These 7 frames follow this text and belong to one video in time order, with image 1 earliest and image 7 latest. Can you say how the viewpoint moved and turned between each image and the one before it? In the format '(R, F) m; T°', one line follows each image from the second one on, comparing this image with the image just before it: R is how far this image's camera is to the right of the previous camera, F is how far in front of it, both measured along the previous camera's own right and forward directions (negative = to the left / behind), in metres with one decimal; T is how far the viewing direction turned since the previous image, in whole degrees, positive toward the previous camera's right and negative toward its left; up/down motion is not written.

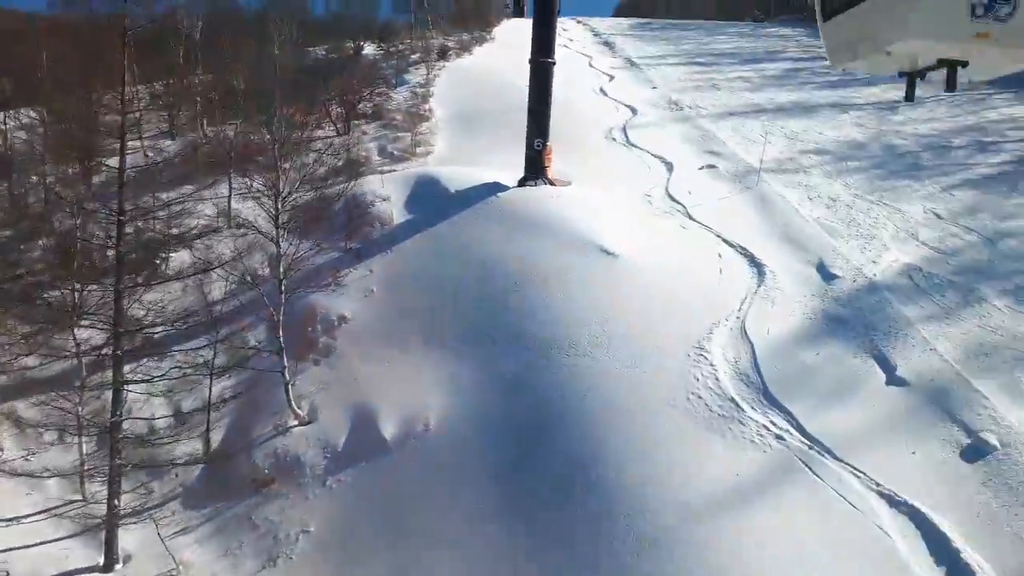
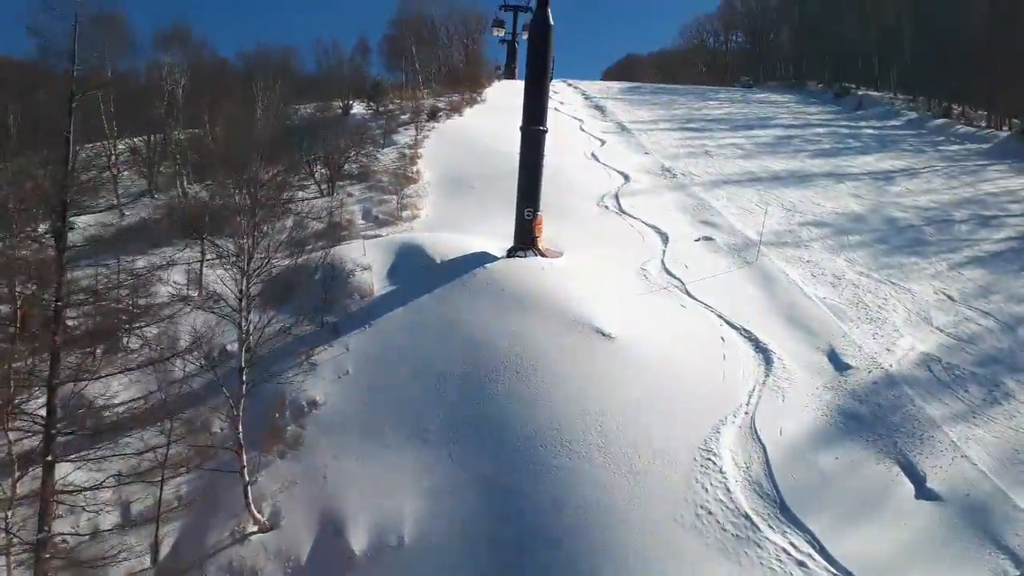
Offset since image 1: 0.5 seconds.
(0.0, +0.6) m; +1°
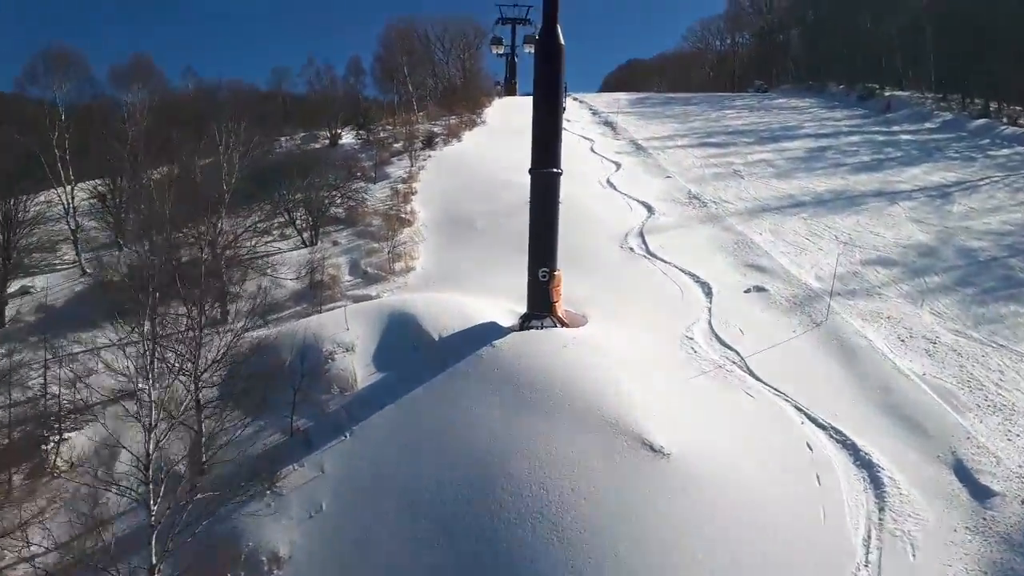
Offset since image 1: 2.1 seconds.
(0.0, +1.9) m; -1°
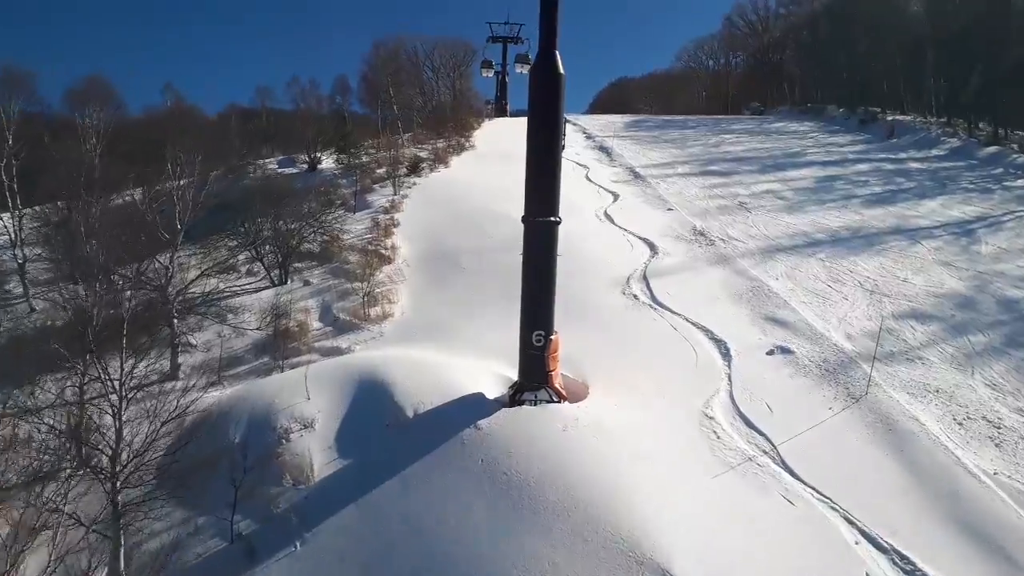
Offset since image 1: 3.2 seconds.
(0.0, +1.3) m; +1°
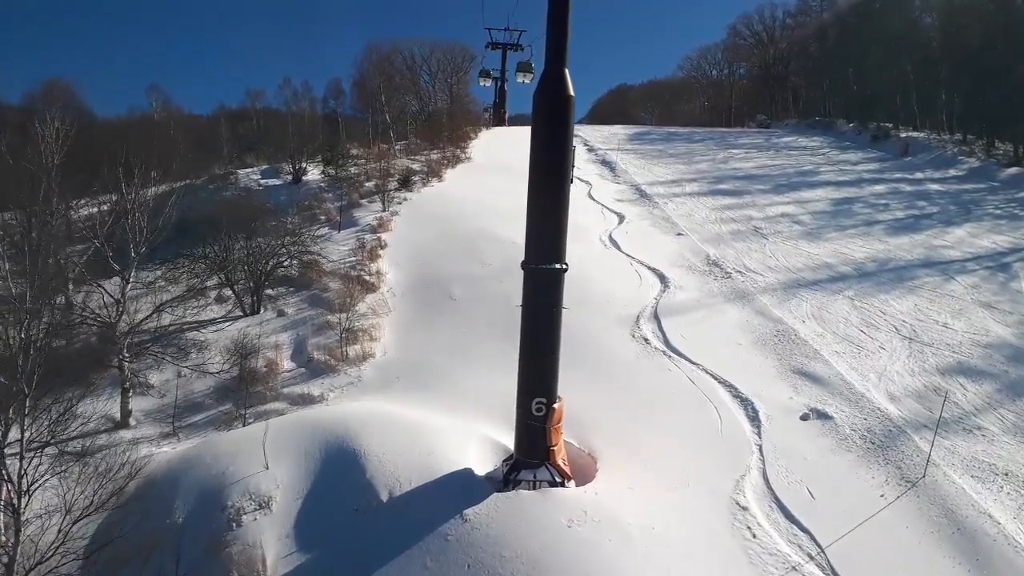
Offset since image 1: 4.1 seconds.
(0.0, +1.1) m; 0°
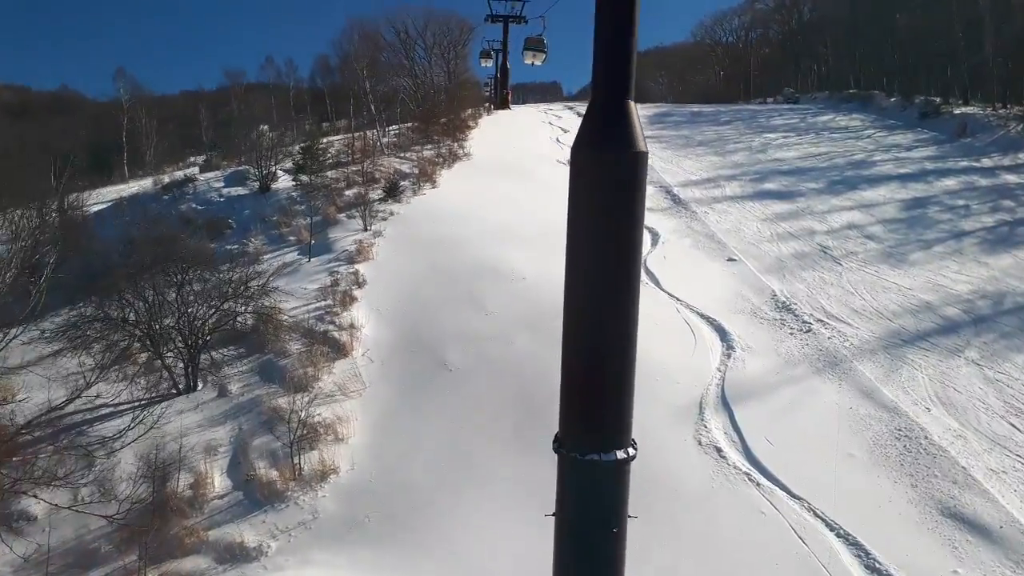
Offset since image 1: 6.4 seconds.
(-0.1, +2.7) m; 0°
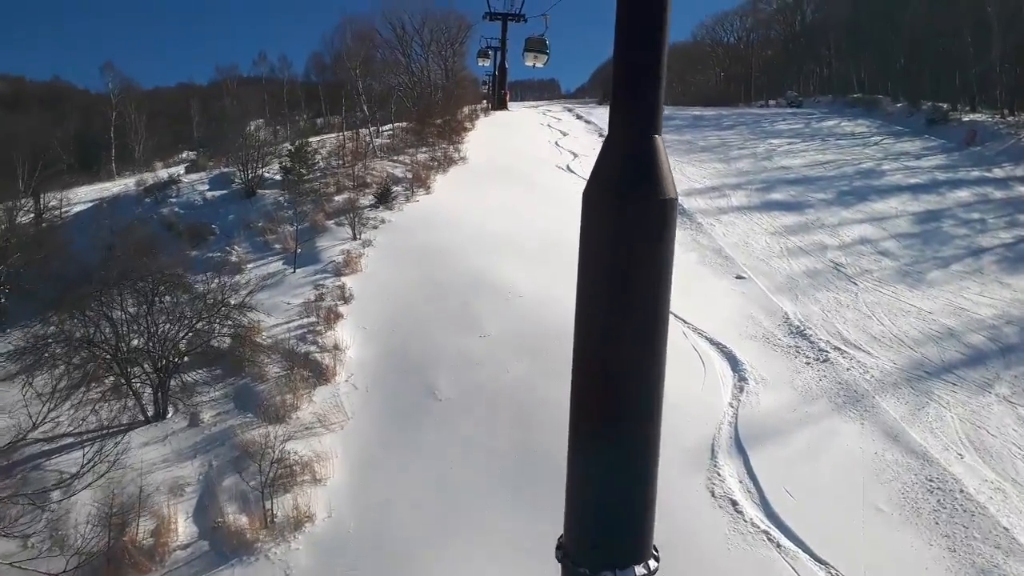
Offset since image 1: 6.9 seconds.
(0.0, +0.6) m; 0°
